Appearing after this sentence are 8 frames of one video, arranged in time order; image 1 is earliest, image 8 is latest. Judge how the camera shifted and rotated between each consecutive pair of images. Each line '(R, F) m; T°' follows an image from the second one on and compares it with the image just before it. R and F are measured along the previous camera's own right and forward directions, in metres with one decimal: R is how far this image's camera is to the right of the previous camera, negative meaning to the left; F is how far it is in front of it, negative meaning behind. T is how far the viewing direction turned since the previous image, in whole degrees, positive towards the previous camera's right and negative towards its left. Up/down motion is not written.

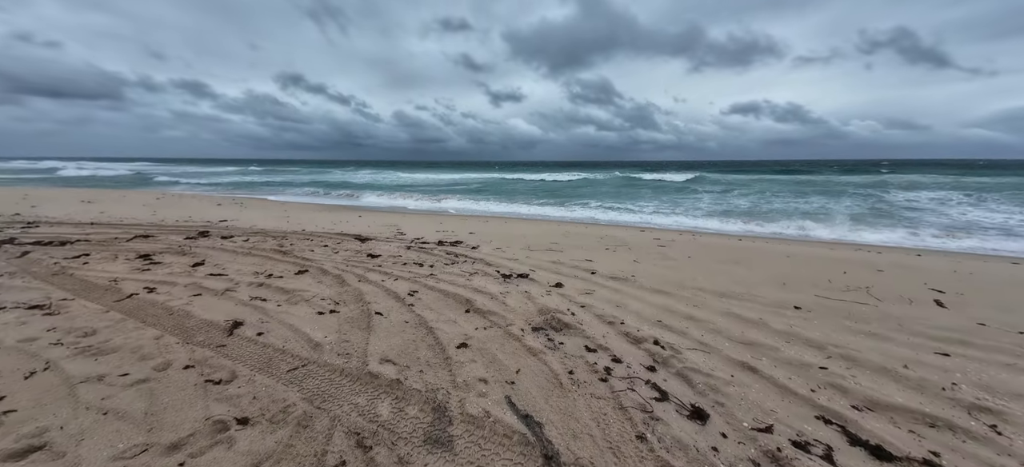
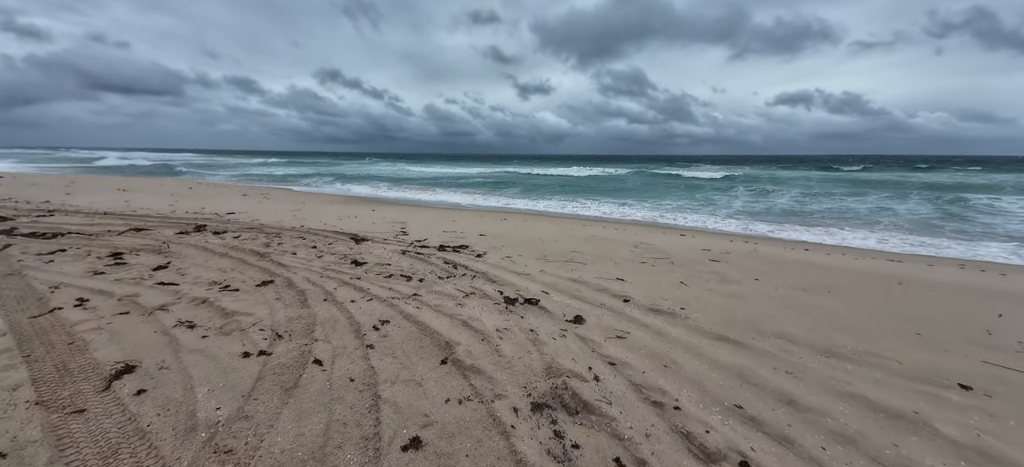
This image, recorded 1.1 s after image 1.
(+0.2, +1.2) m; -4°
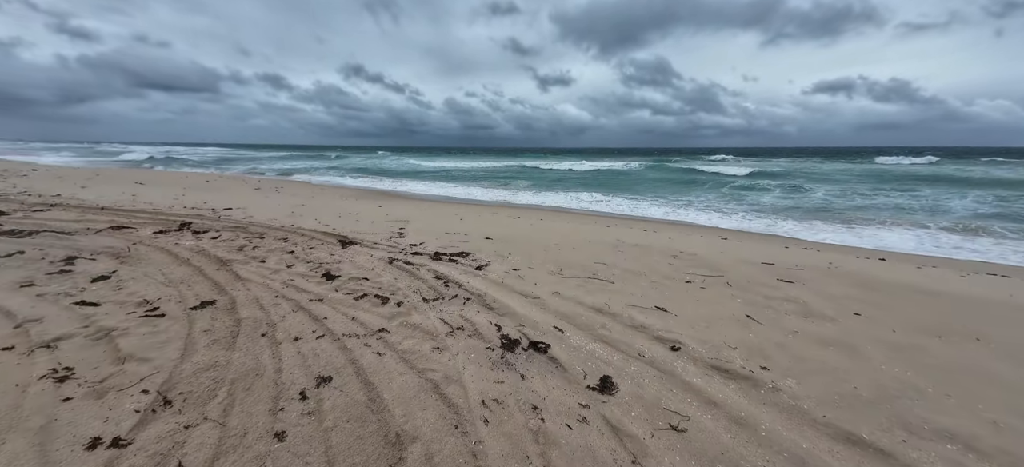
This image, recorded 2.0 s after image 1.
(+0.1, +1.1) m; -3°
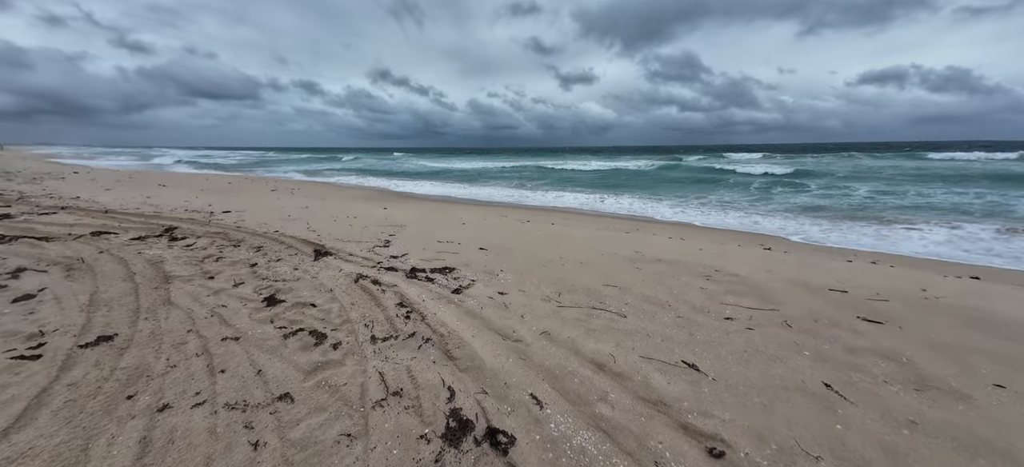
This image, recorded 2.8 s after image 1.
(+0.4, +0.9) m; -4°
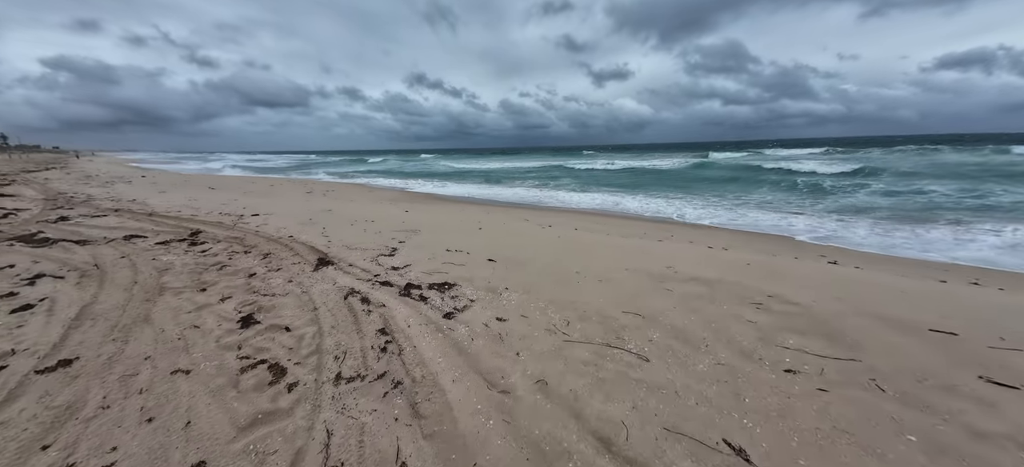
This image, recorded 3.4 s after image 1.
(+0.3, +0.6) m; -5°
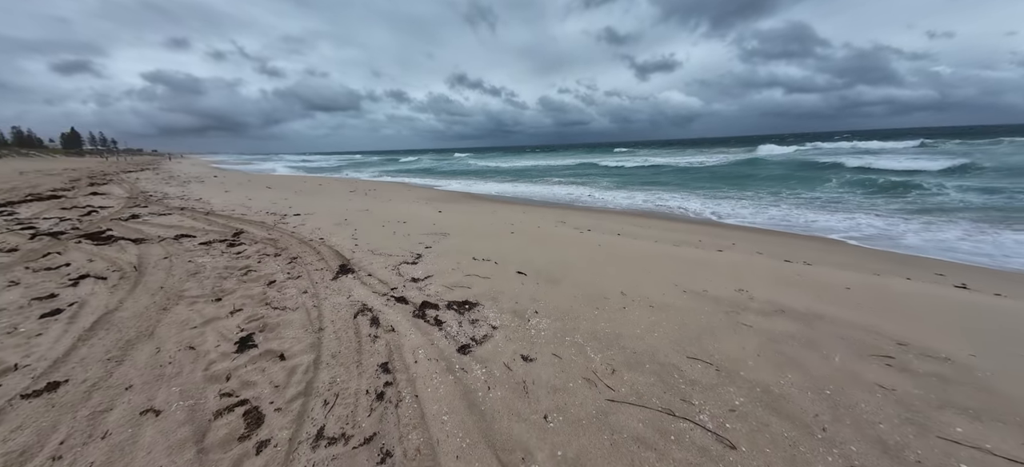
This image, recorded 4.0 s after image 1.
(+0.1, +0.6) m; -7°
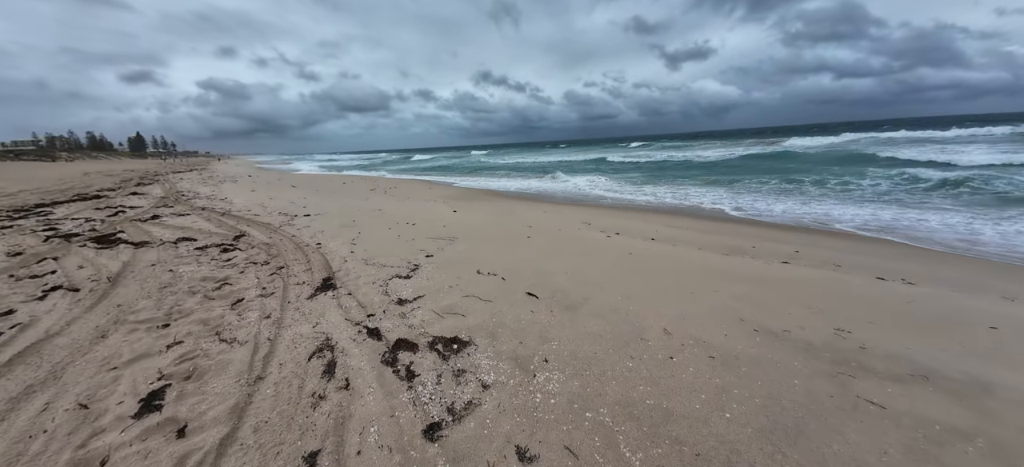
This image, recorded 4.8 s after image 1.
(+0.2, +0.9) m; -4°
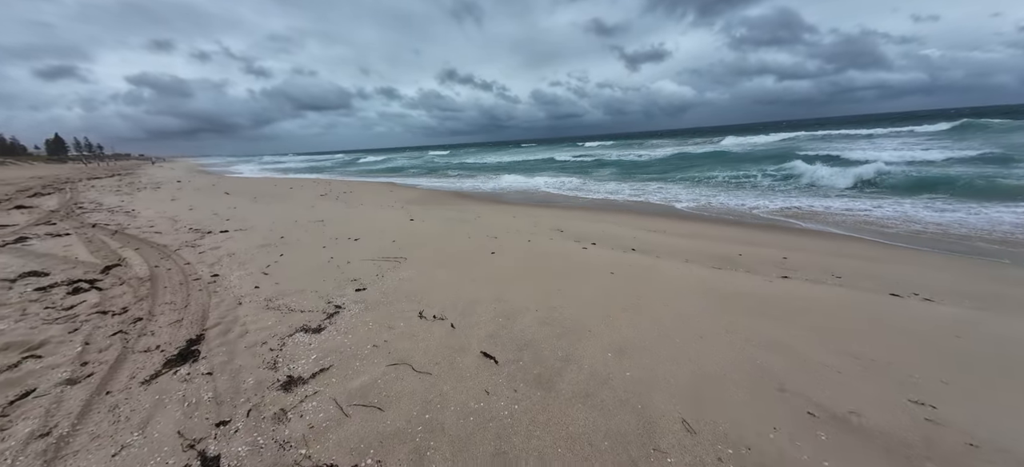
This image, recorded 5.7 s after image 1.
(+0.2, +1.1) m; +5°
